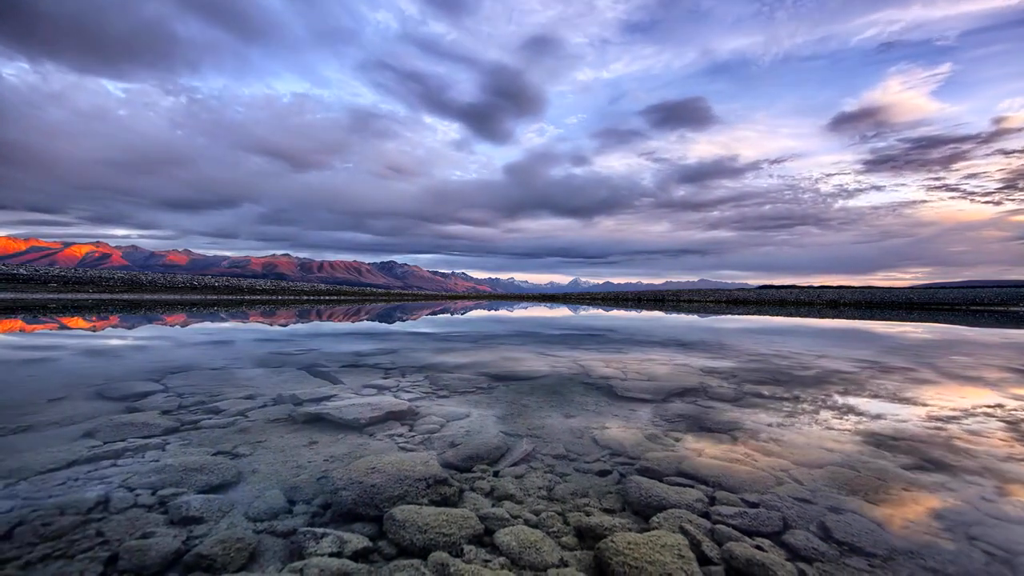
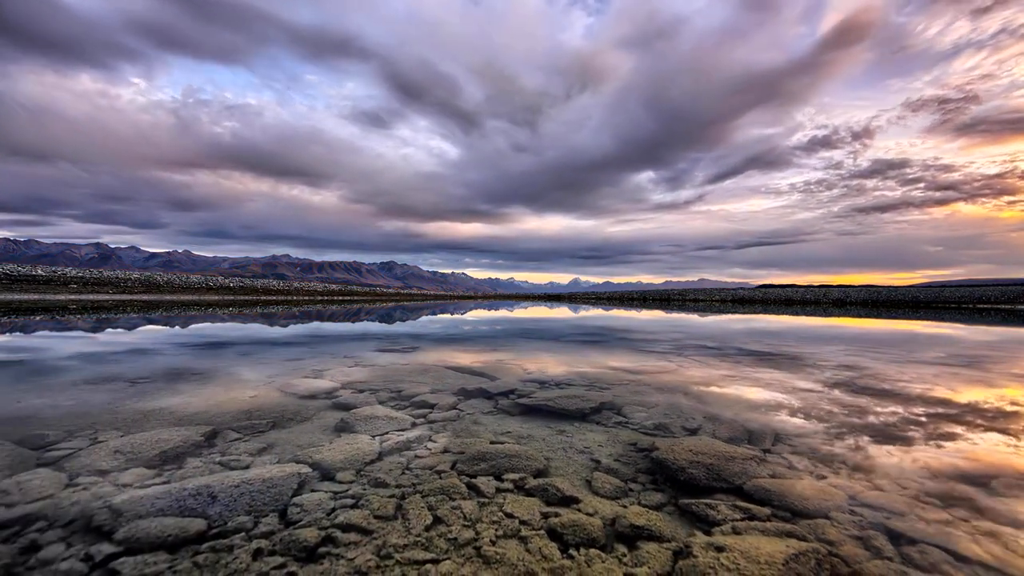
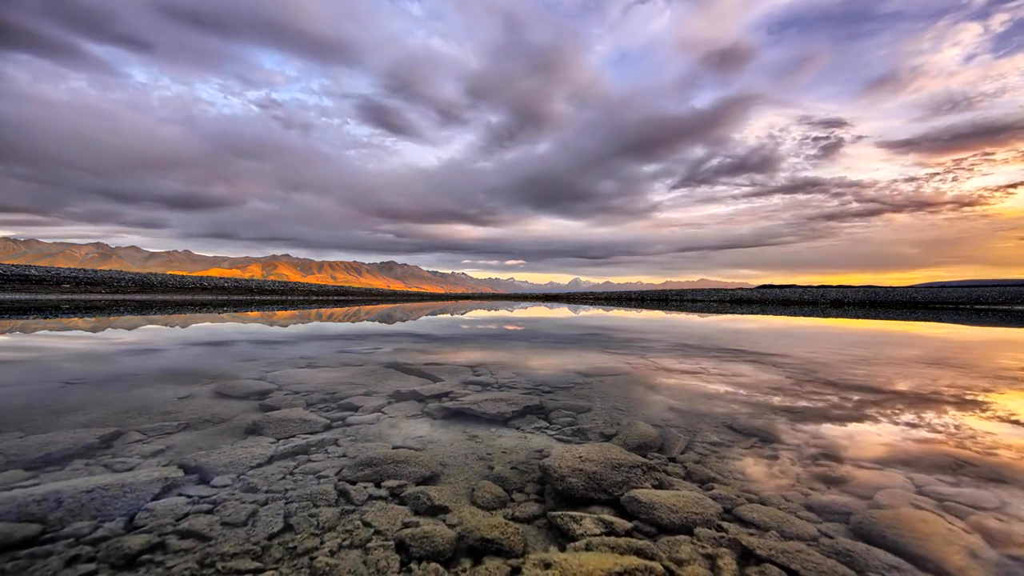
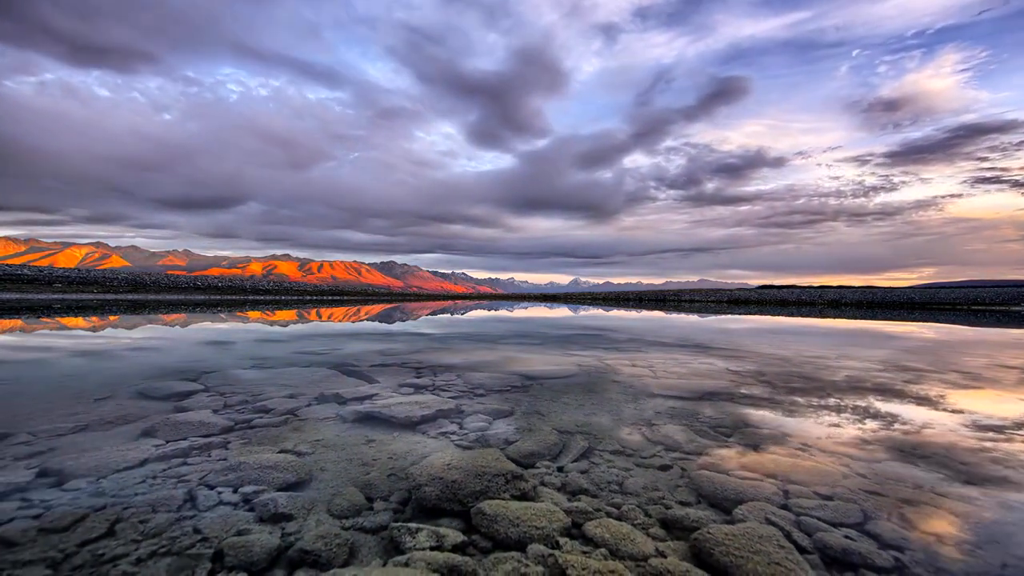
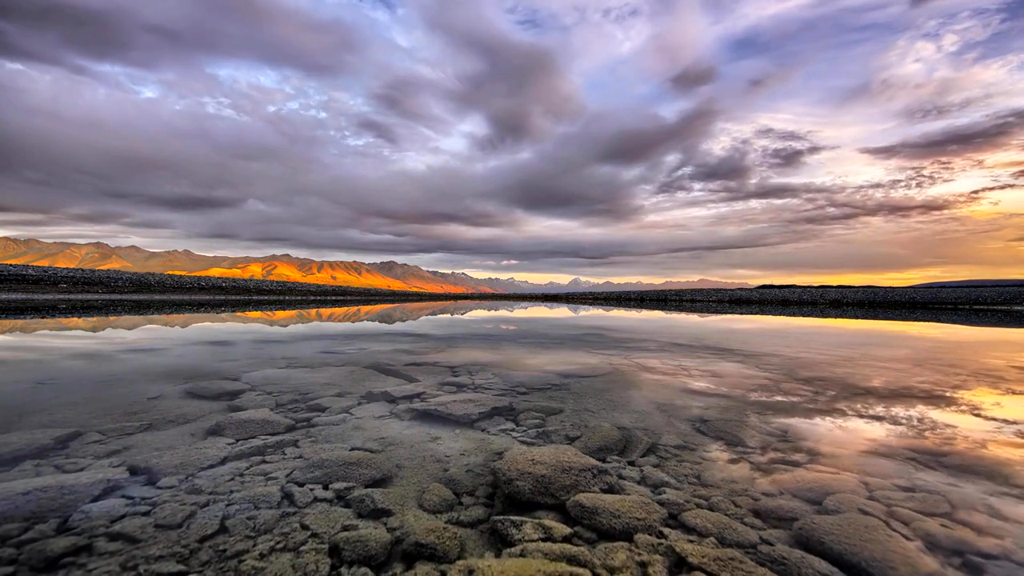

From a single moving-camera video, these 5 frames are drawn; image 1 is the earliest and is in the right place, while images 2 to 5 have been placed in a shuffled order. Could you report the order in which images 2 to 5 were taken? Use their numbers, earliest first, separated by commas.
4, 5, 3, 2
